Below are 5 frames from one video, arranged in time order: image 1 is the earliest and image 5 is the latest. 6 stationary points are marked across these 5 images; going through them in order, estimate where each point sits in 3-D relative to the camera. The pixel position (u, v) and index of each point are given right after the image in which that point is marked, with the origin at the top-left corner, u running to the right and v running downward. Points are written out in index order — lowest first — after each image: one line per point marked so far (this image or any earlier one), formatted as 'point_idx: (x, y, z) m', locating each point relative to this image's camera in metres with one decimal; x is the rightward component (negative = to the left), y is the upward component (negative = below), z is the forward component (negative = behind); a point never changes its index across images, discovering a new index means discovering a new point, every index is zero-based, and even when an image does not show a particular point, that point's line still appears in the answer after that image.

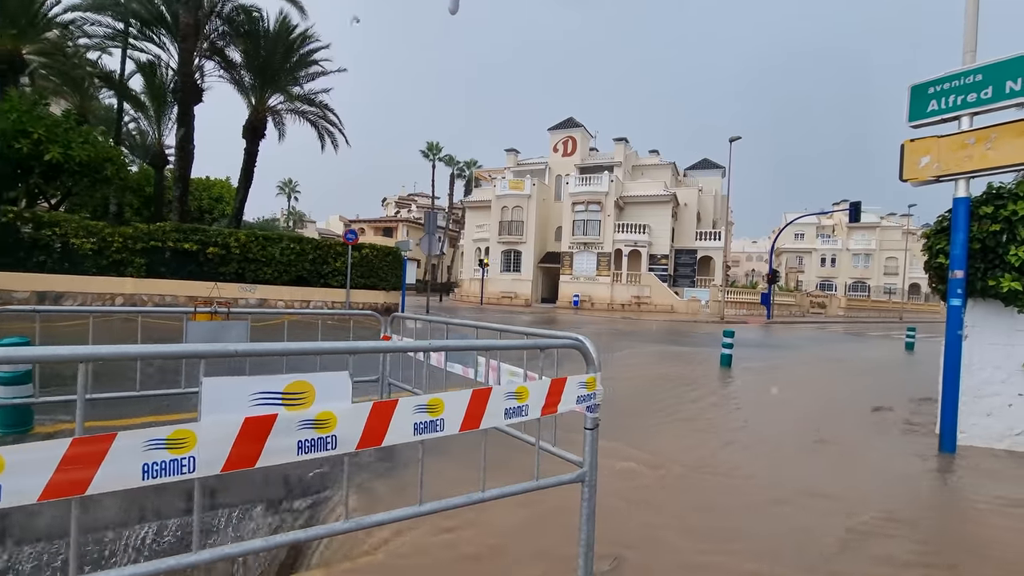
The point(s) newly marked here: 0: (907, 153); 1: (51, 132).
0: (+3.6, +1.2, +4.8) m
1: (-14.4, +4.8, +16.6) m
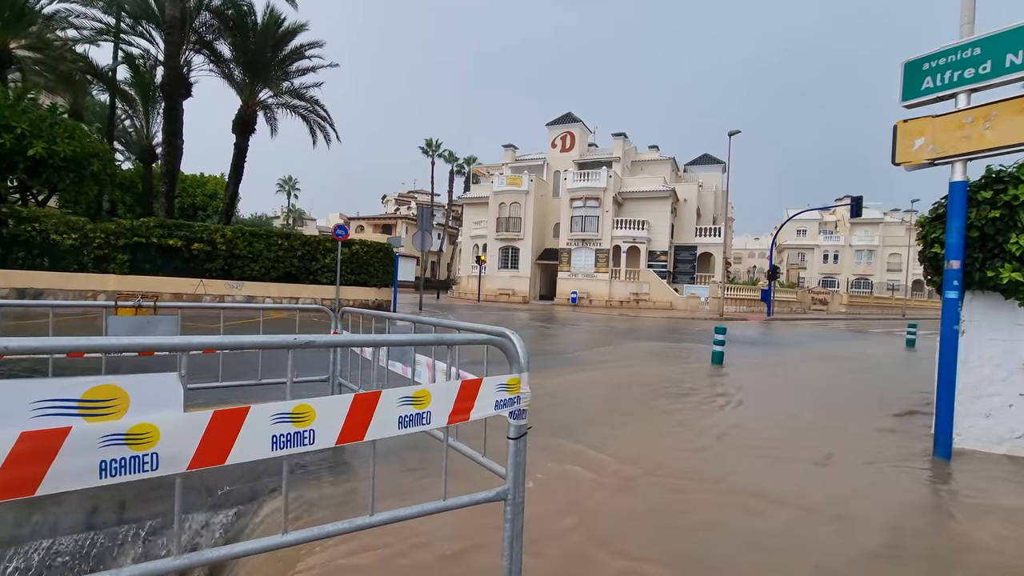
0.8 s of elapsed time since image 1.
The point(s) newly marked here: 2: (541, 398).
0: (+3.3, +1.3, +4.5) m
1: (-14.6, +4.9, +16.4) m
2: (+0.3, -1.4, +7.1) m
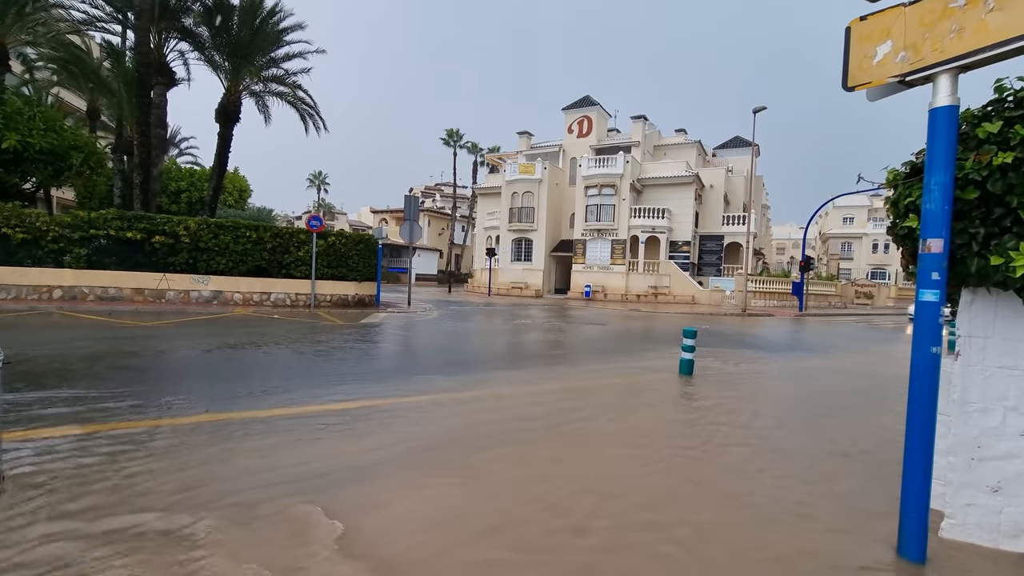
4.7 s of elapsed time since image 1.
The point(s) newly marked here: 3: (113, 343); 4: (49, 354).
0: (+1.8, +1.3, +2.9) m
1: (-15.0, +5.0, +16.1) m
2: (-0.9, -1.4, +5.7) m
3: (-7.7, -1.1, +10.4) m
4: (-7.7, -1.1, +8.9) m
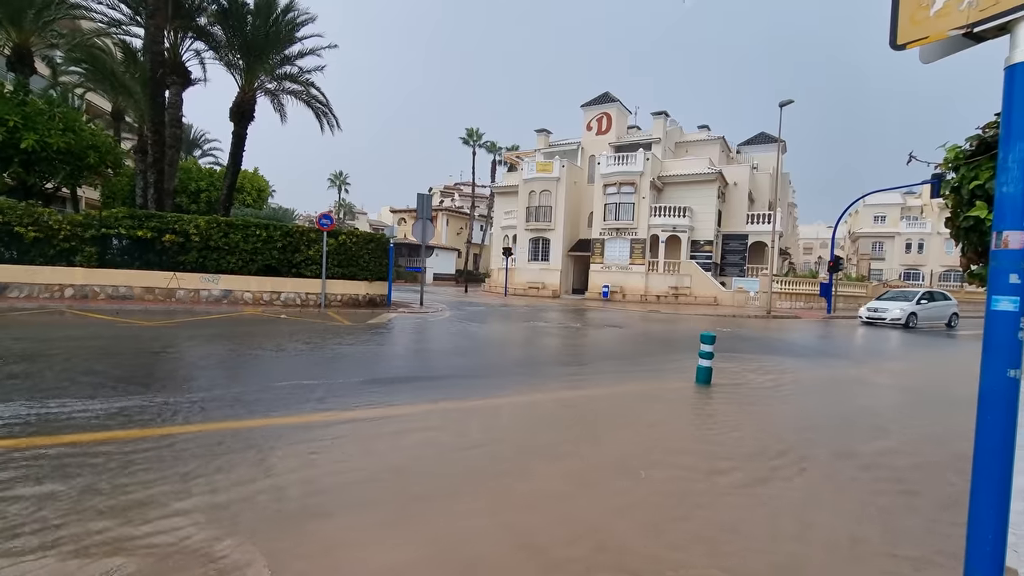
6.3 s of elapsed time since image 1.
0: (+1.7, +1.3, +2.4) m
1: (-14.6, +5.1, +16.2) m
2: (-0.9, -1.4, +5.3) m
3: (-7.5, -1.0, +10.3) m
4: (-7.6, -1.1, +8.8) m
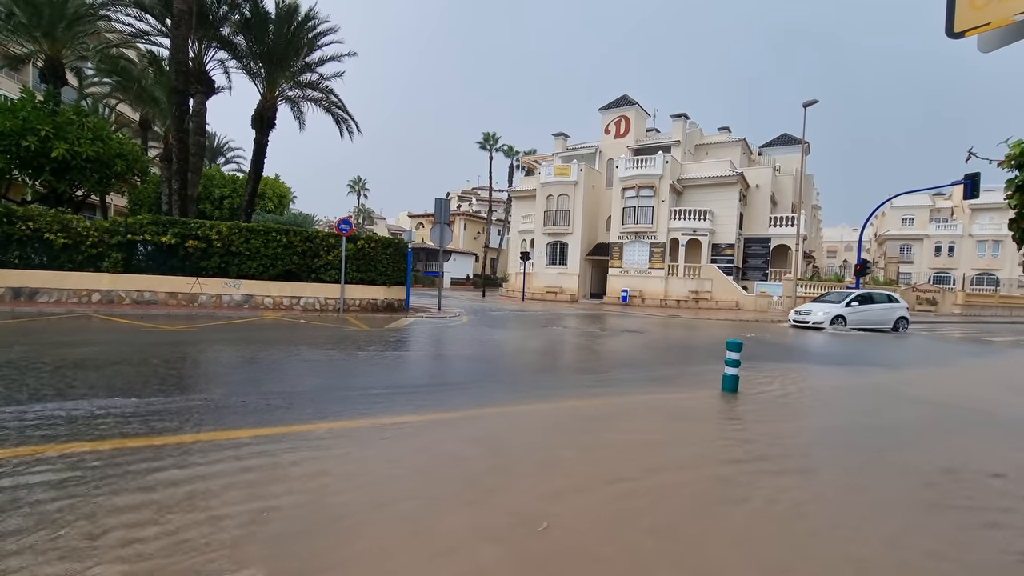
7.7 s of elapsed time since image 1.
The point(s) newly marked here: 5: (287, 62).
0: (+1.8, +1.3, +2.2) m
1: (-14.1, +4.9, +16.6) m
2: (-0.7, -1.4, +5.2) m
3: (-7.2, -1.1, +10.4) m
4: (-7.3, -1.2, +8.9) m
5: (-7.9, +8.0, +18.9) m
